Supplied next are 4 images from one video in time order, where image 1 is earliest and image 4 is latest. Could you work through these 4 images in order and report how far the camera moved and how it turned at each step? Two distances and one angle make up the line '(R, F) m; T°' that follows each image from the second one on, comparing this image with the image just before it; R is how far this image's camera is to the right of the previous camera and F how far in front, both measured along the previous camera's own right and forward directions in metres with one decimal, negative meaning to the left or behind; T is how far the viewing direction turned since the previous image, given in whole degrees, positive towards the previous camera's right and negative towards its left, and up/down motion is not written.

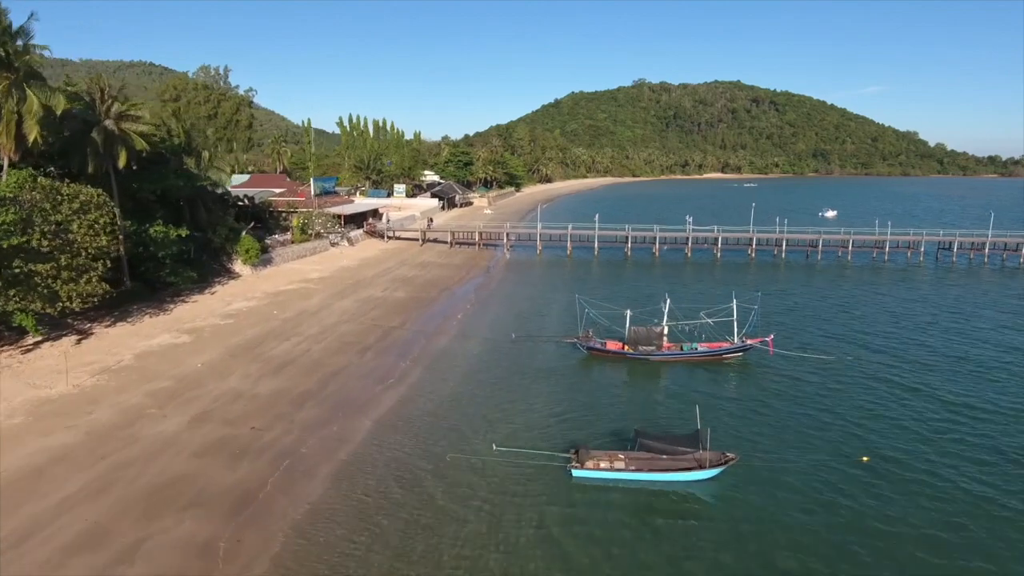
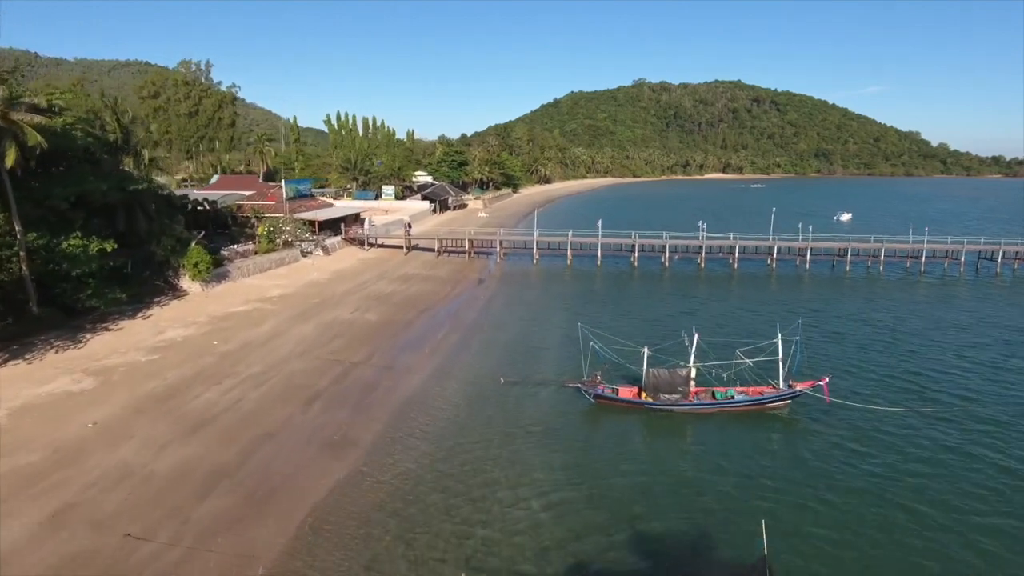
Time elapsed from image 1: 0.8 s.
(+0.4, +6.1) m; 0°
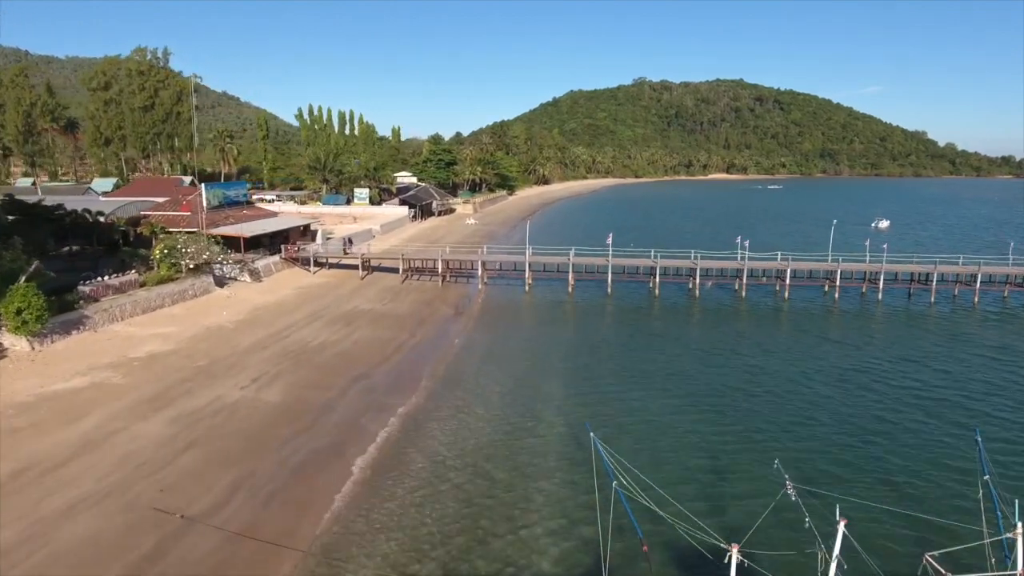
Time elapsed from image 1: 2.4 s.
(+0.8, +12.2) m; 0°
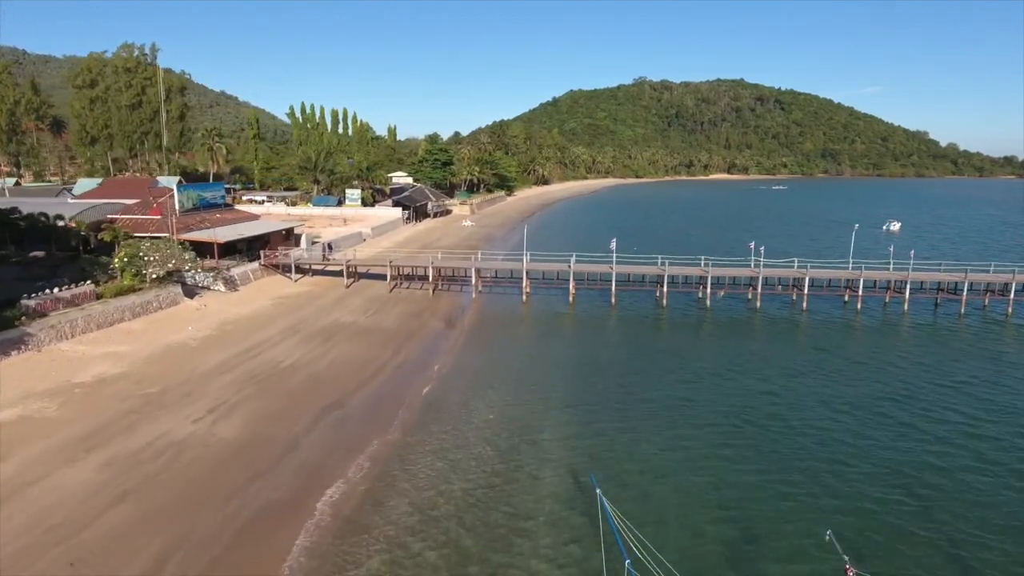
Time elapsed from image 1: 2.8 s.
(+0.2, +3.1) m; 0°
